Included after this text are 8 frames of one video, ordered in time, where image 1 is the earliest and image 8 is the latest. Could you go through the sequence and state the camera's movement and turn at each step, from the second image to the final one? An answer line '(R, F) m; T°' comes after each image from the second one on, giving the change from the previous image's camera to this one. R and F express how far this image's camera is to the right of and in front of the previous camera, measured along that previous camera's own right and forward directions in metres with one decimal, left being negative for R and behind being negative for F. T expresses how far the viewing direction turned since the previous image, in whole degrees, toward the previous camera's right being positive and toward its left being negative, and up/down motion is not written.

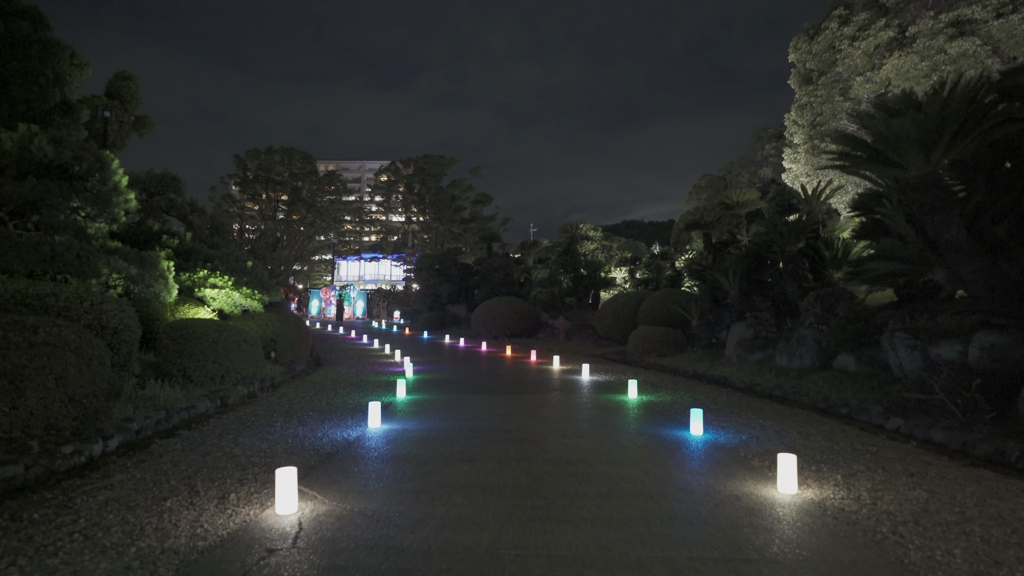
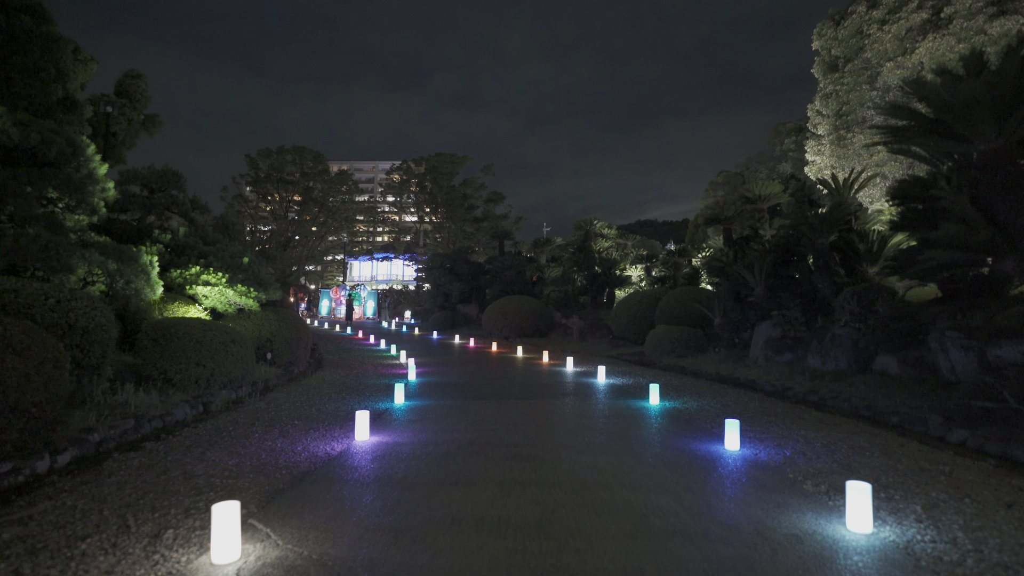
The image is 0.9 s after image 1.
(+0.1, +0.9) m; -1°
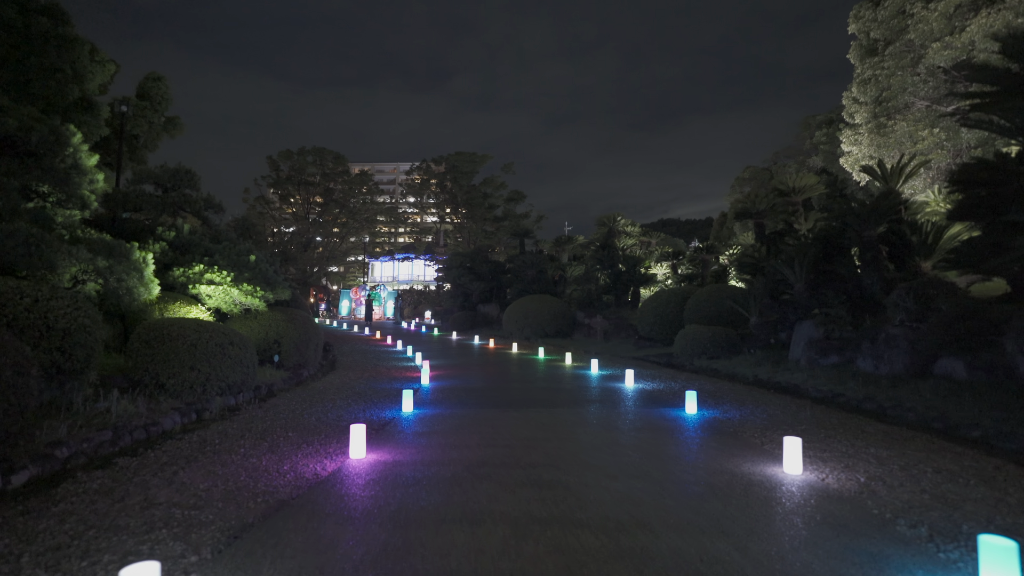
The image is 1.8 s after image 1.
(0.0, +0.9) m; -2°
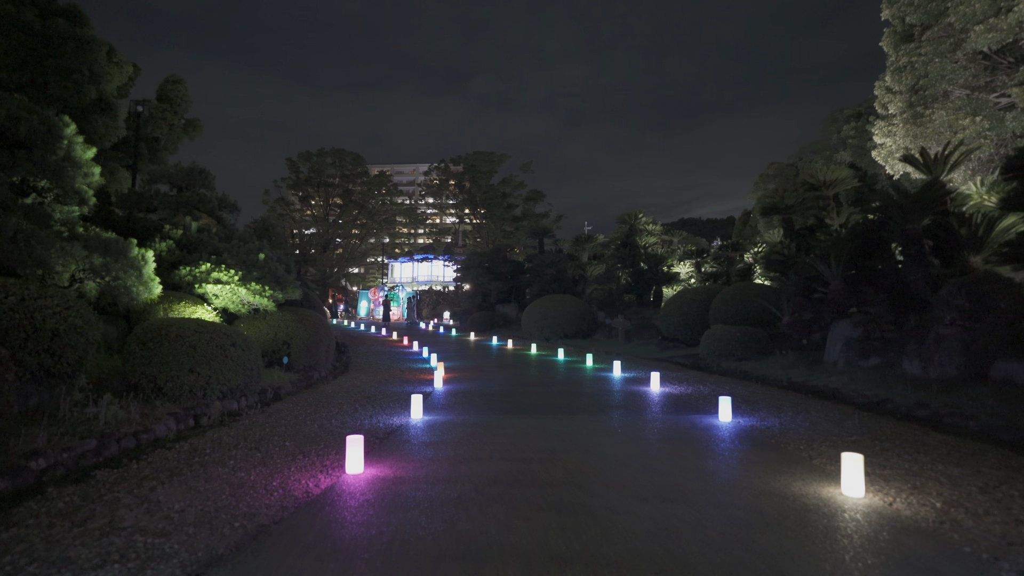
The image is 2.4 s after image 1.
(0.0, +0.6) m; -2°
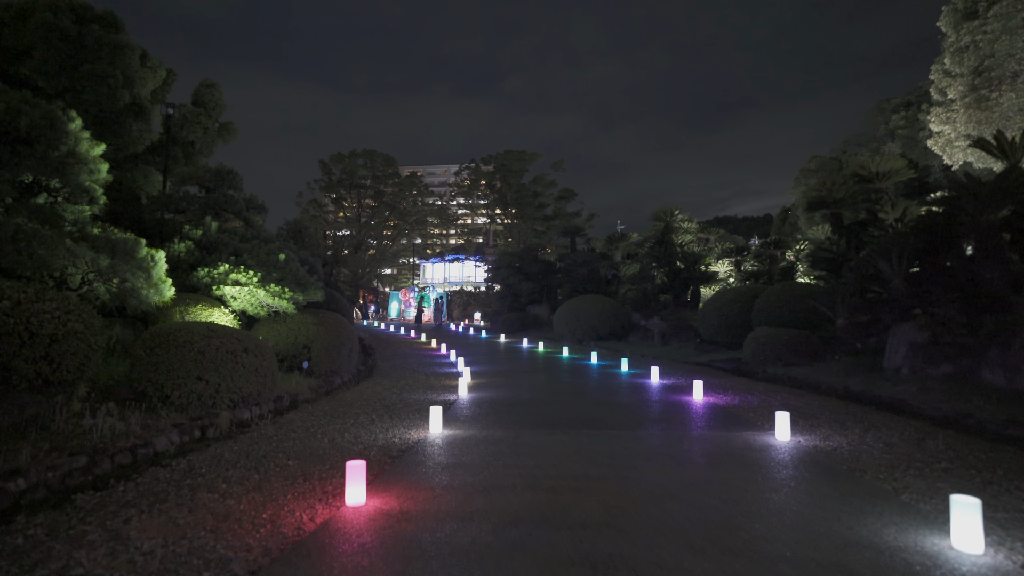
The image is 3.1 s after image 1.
(+0.1, +0.8) m; -3°
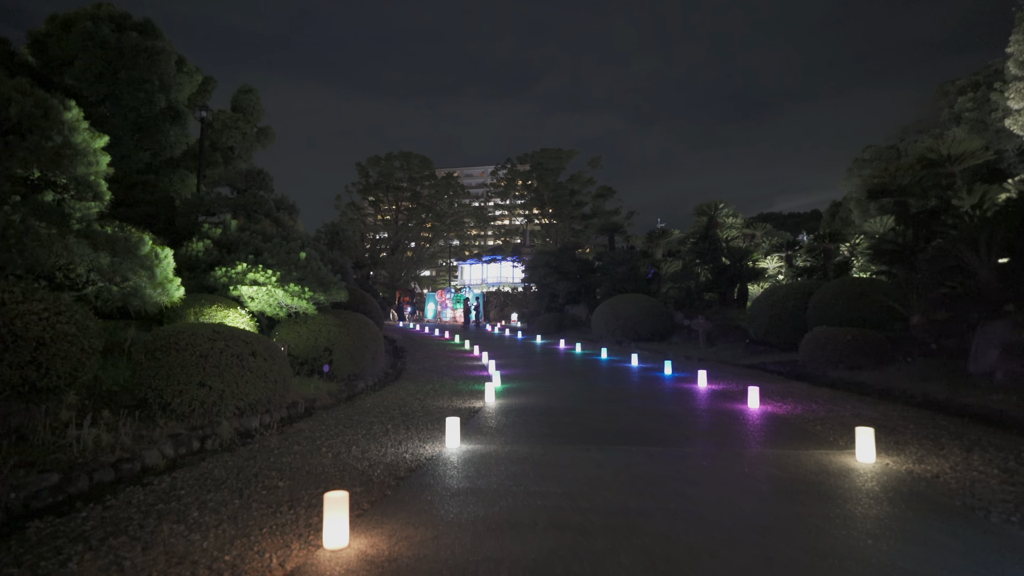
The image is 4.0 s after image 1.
(+0.1, +0.9) m; -4°
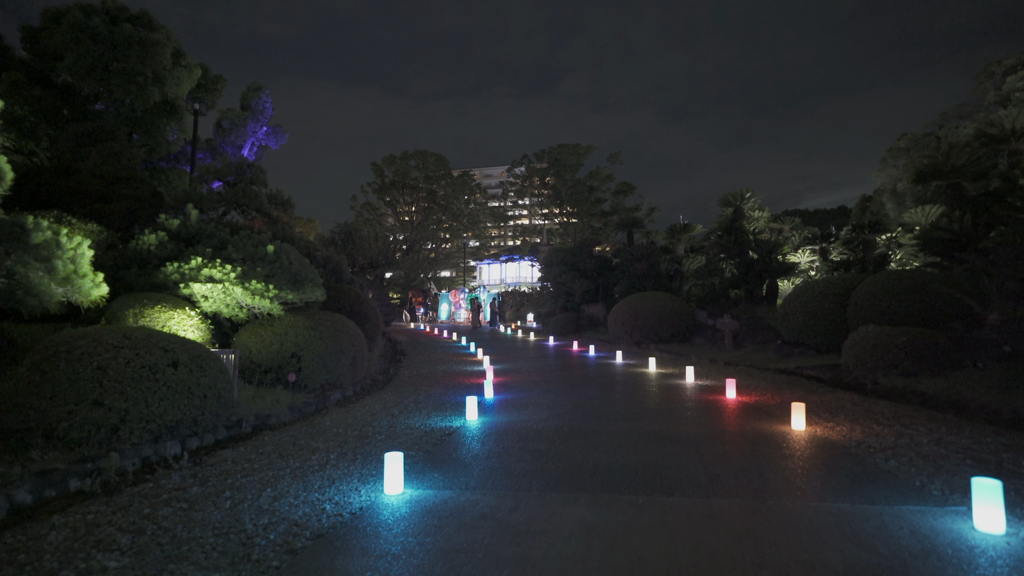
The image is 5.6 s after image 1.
(+0.5, +1.6) m; -2°
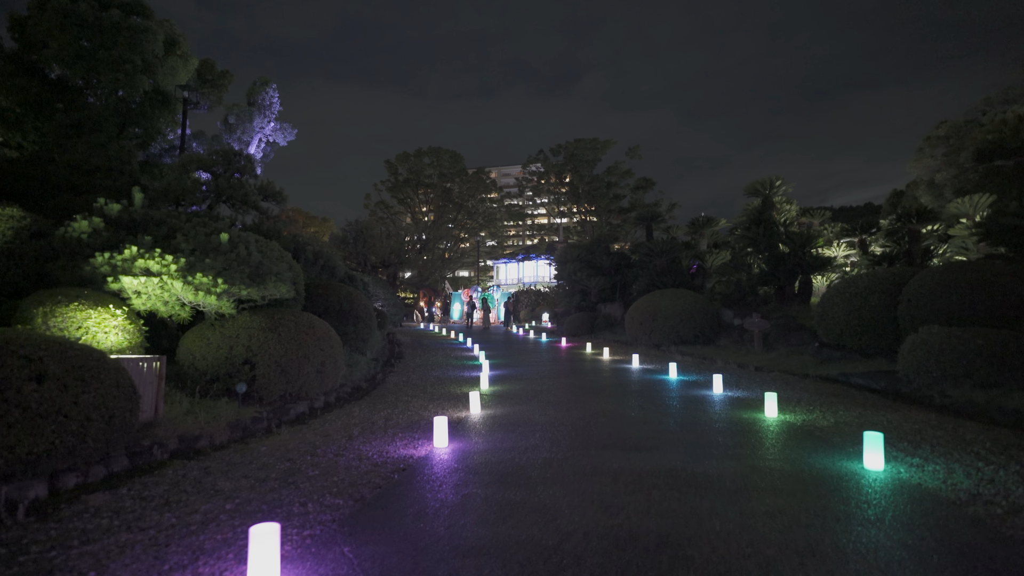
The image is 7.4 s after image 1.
(+0.4, +1.7) m; -2°
